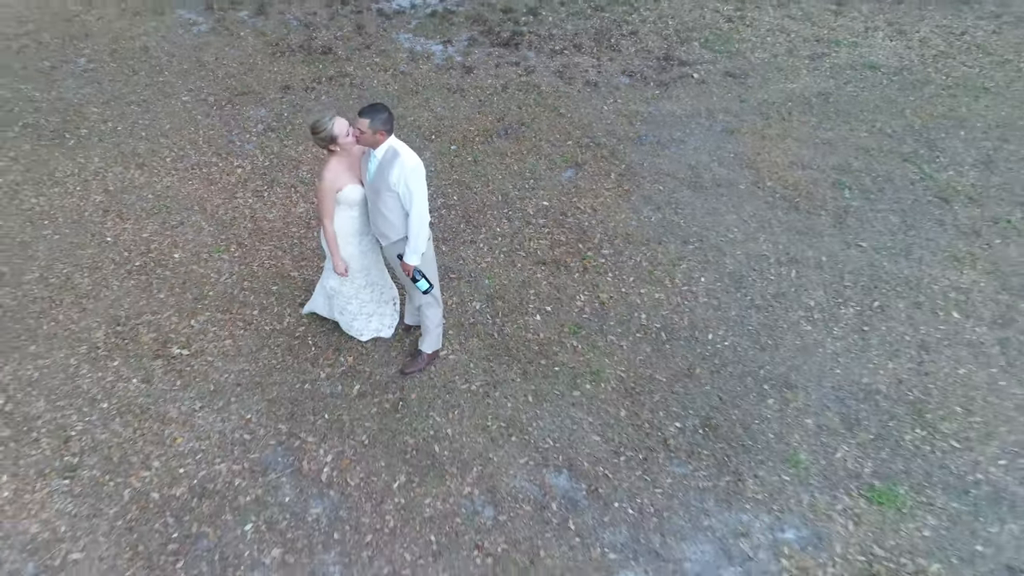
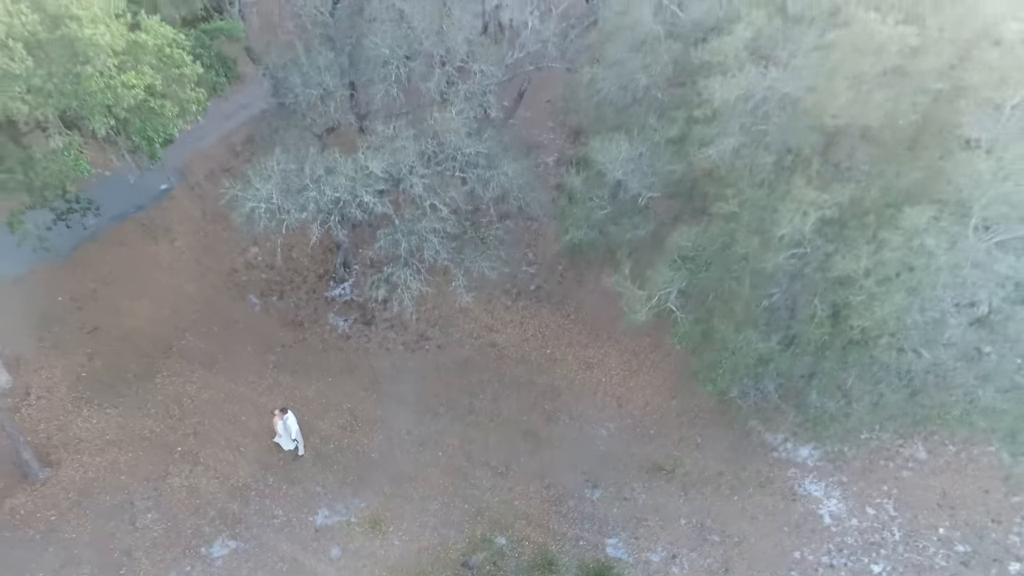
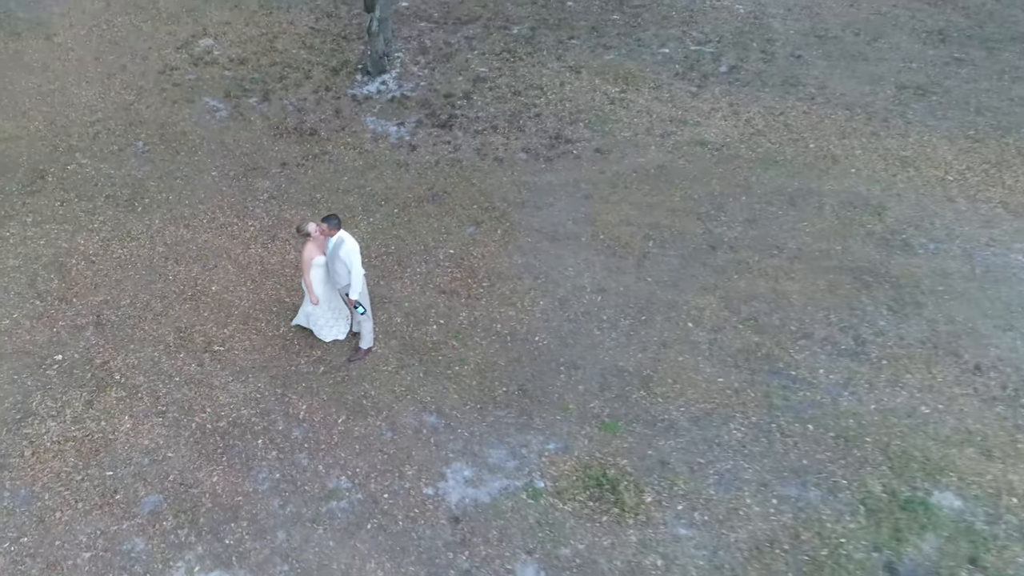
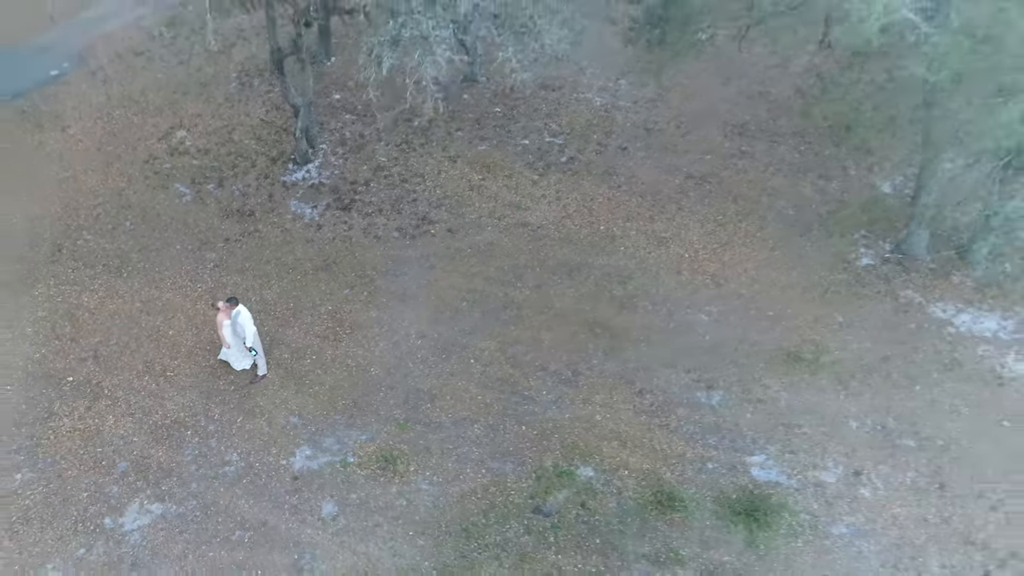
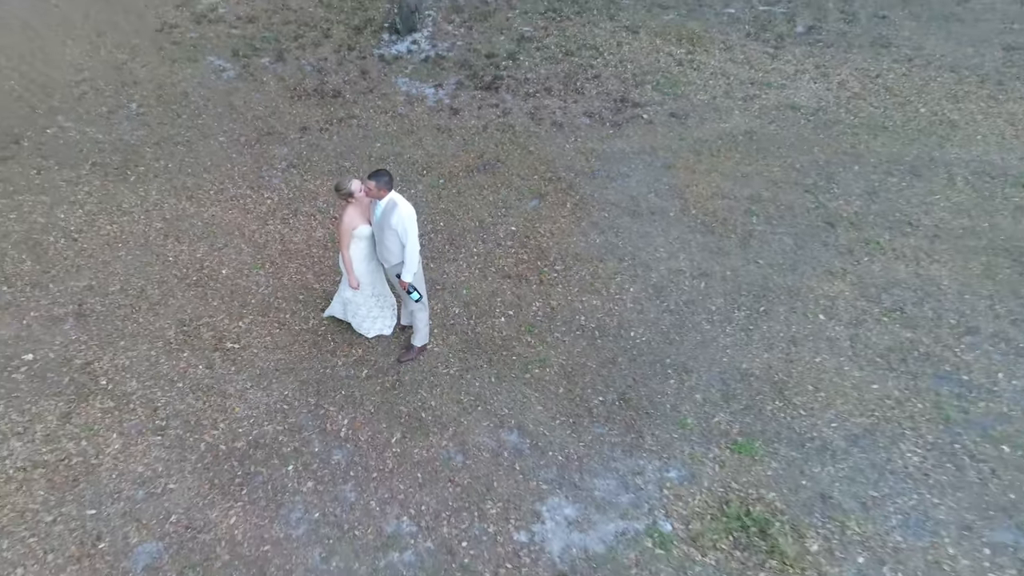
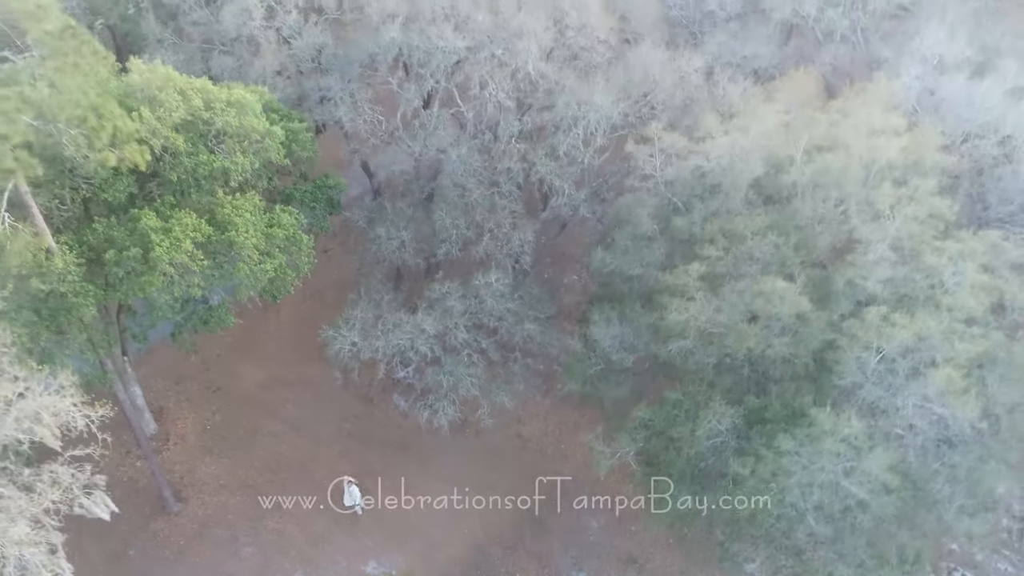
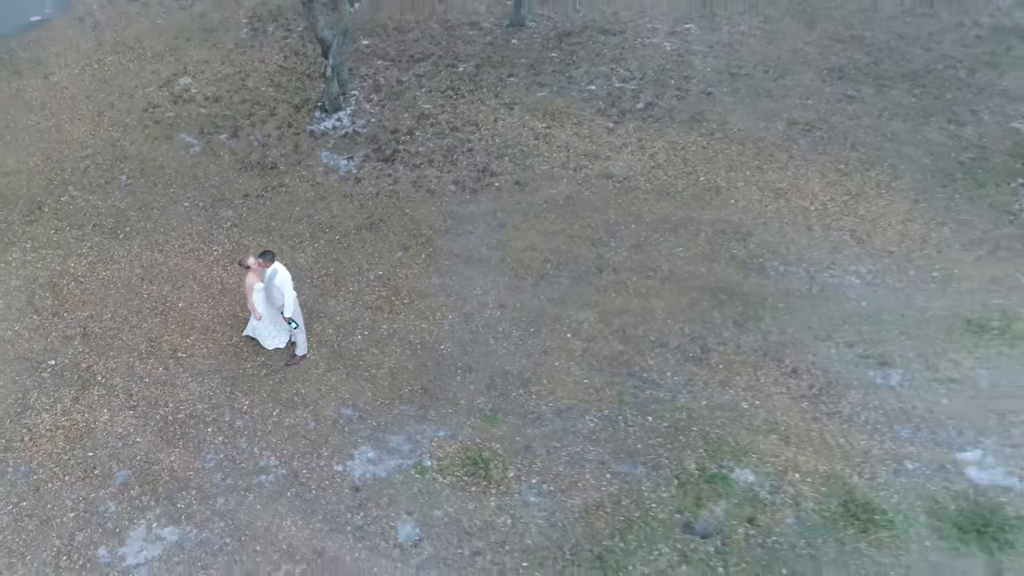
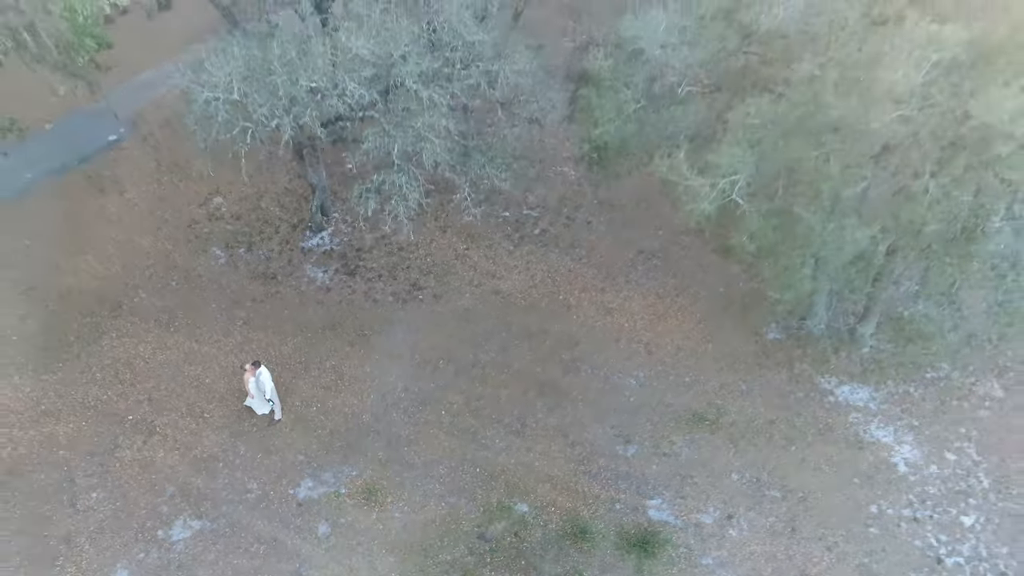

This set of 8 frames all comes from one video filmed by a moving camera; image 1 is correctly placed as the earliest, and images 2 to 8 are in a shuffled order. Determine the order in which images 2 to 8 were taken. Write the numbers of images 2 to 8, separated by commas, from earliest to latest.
5, 3, 7, 4, 8, 2, 6
